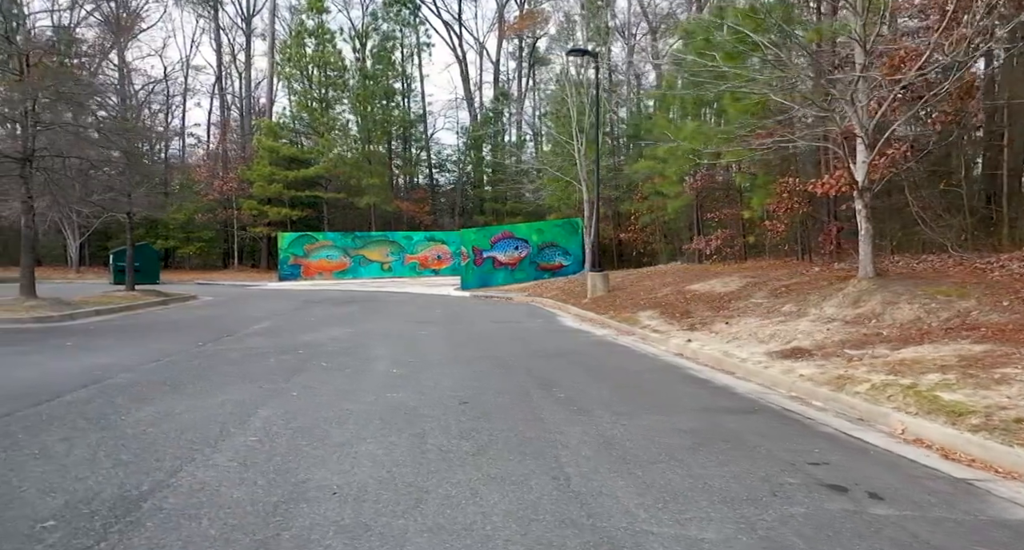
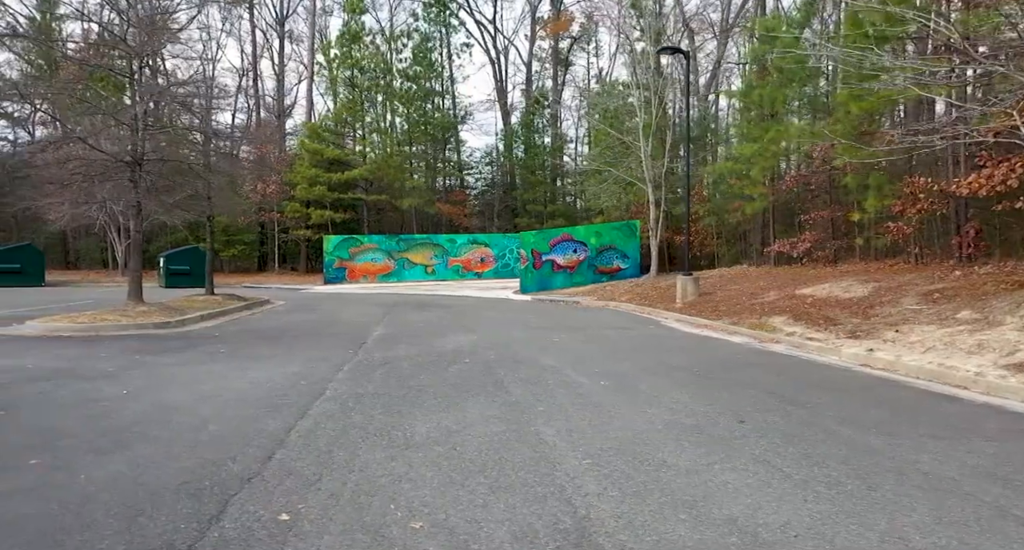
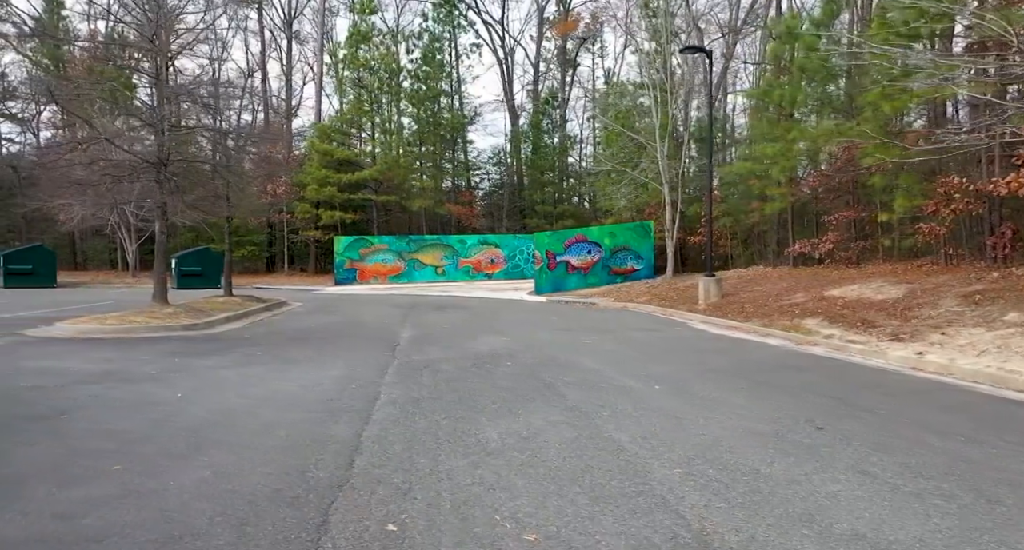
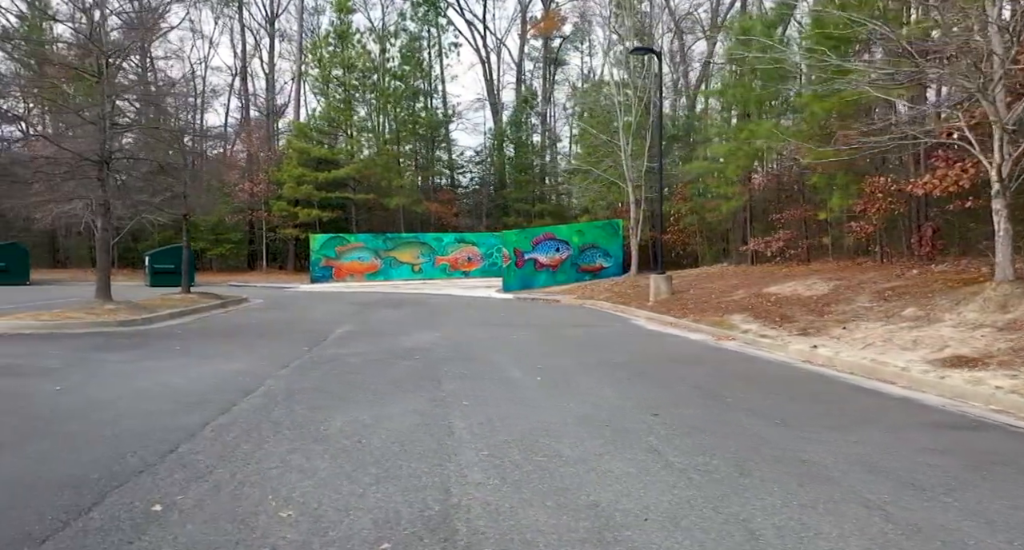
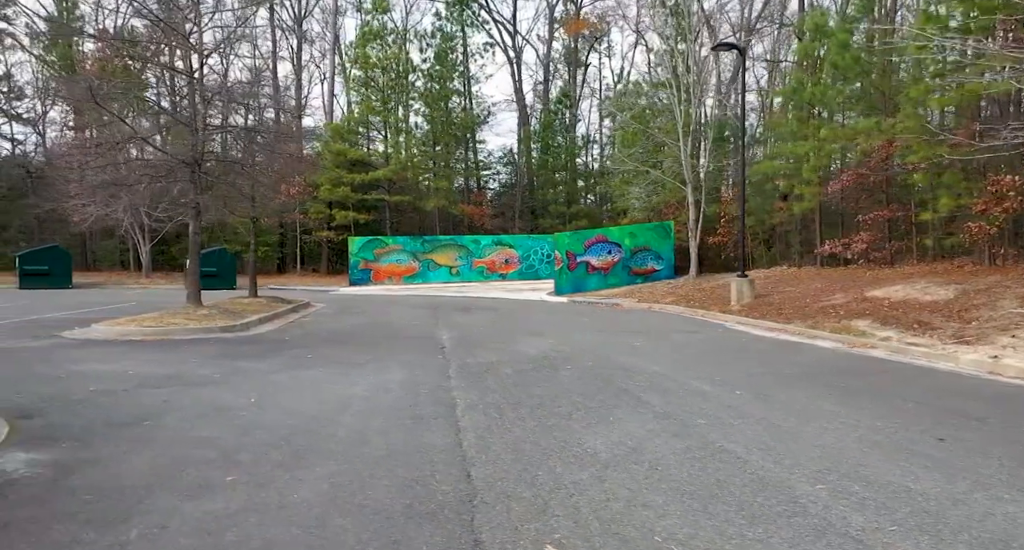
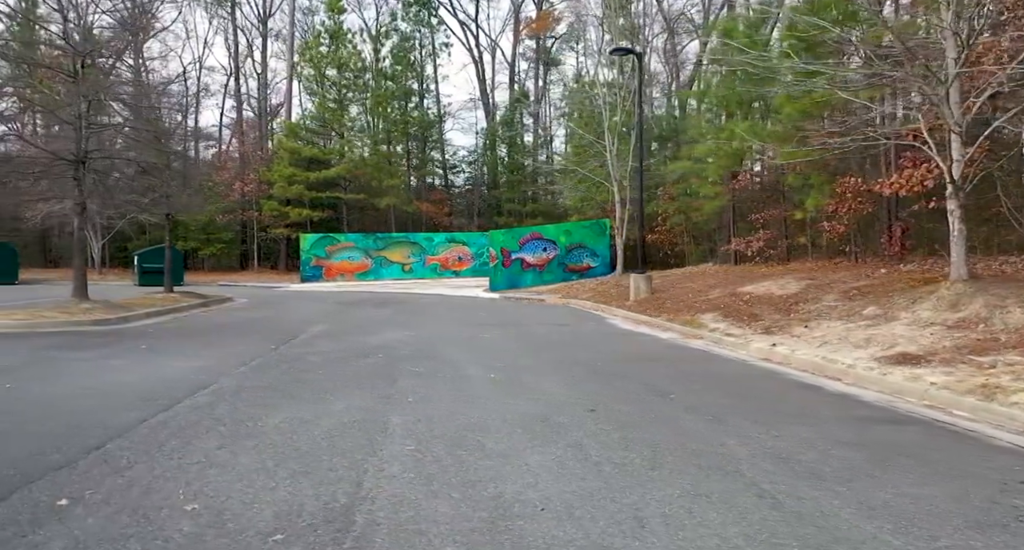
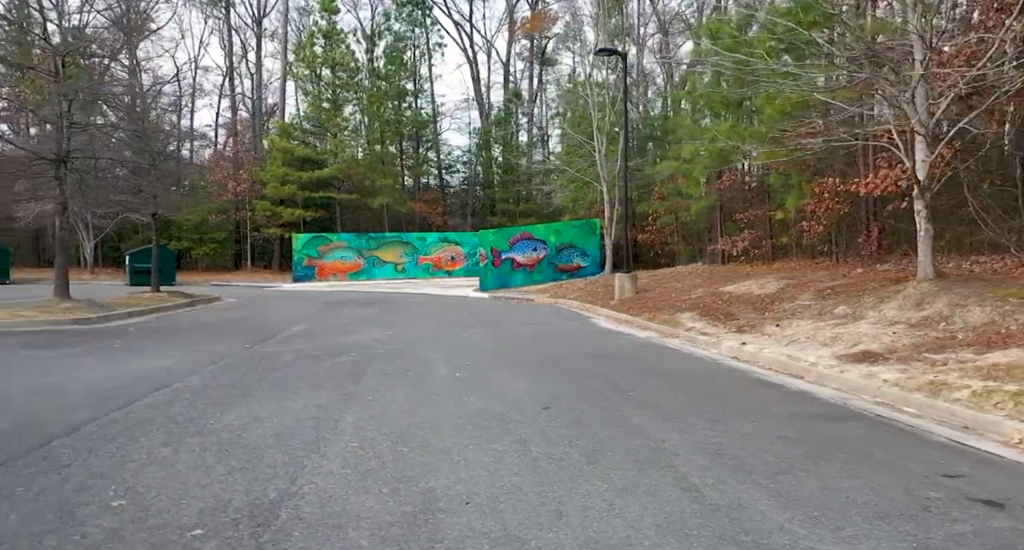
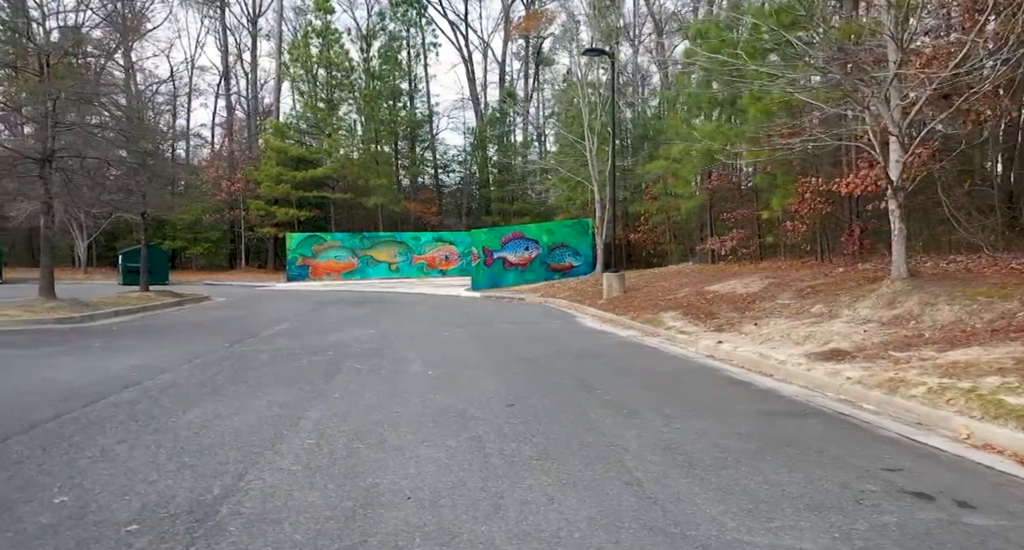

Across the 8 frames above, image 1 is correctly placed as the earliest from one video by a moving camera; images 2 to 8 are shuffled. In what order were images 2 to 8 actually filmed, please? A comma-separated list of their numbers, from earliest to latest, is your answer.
8, 7, 6, 4, 2, 3, 5
